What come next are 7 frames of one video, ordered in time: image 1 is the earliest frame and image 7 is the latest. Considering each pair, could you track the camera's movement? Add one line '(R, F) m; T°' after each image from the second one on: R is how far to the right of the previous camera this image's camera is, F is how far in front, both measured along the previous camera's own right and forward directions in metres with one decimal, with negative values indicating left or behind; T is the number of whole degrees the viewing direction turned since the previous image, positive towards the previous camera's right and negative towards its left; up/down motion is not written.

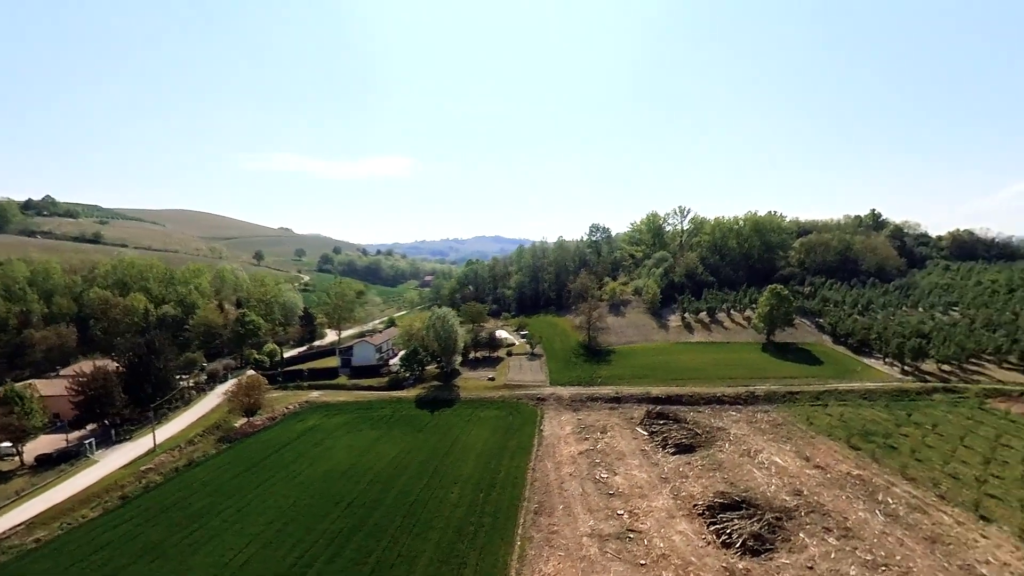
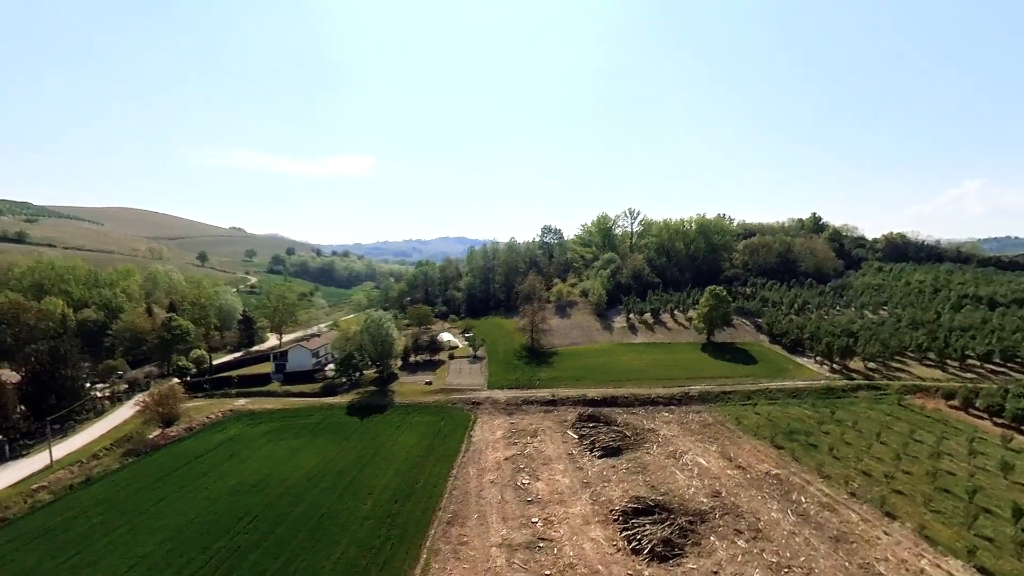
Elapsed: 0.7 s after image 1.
(+2.7, +0.8) m; +4°
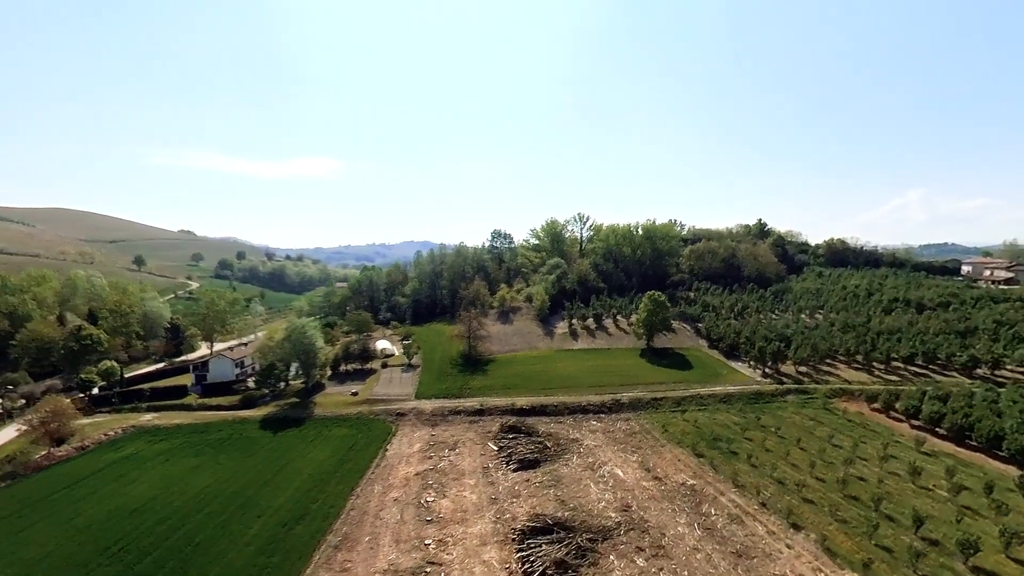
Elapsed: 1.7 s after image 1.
(+3.5, +1.4) m; +3°
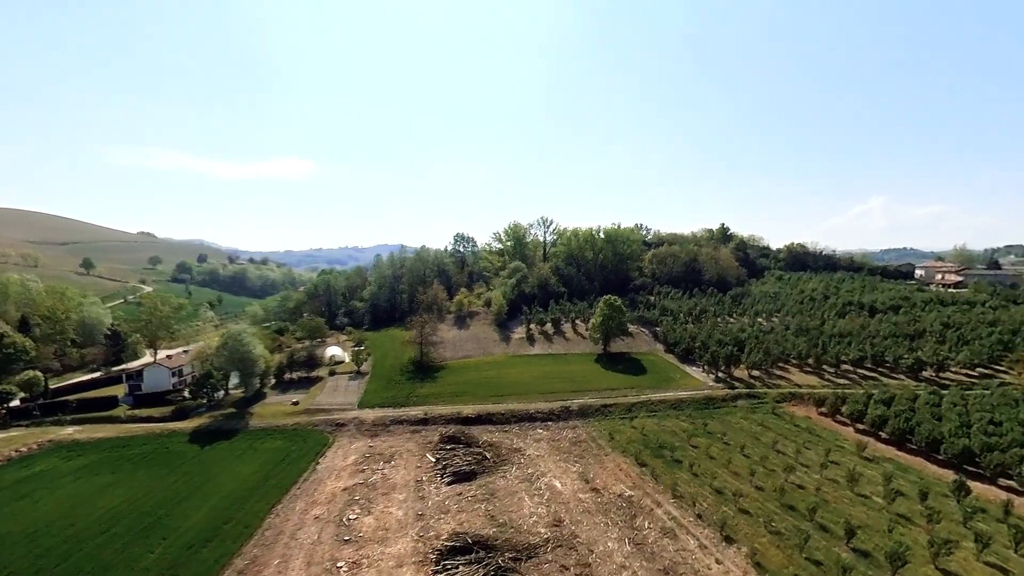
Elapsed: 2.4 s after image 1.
(+2.5, +1.2) m; +2°
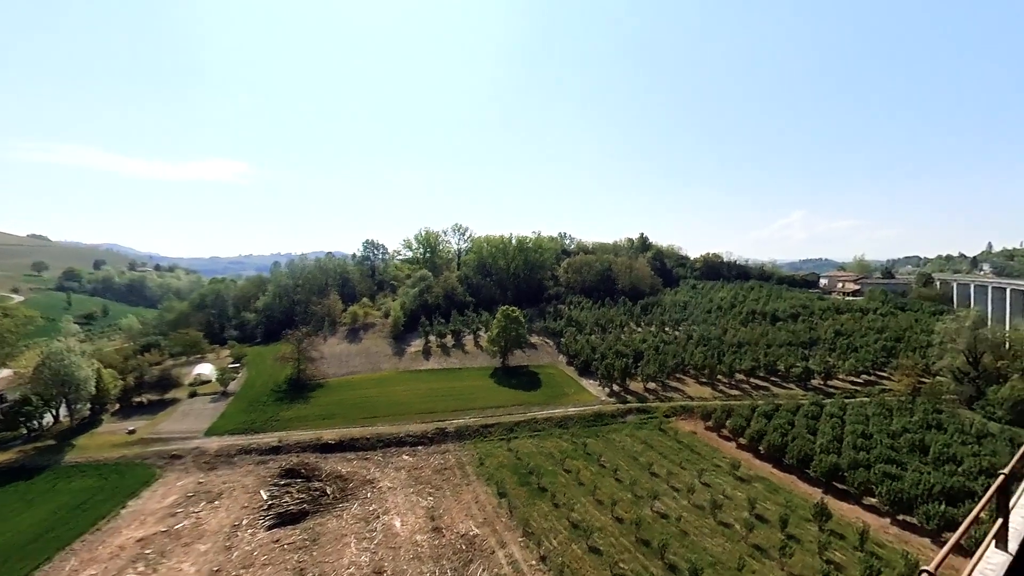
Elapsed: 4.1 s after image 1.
(+5.5, +3.0) m; +6°
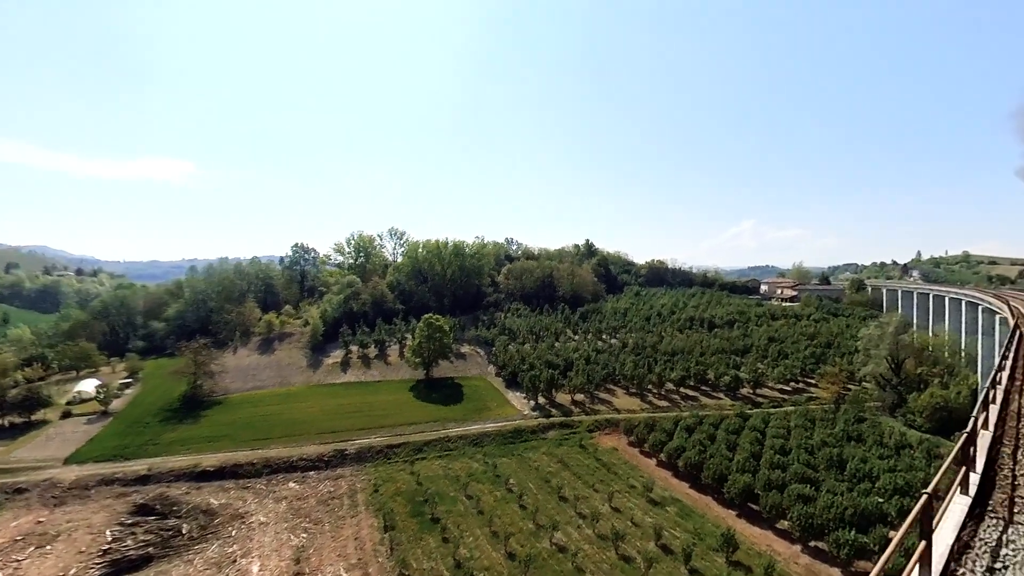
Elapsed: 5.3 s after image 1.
(+3.5, +2.6) m; +4°
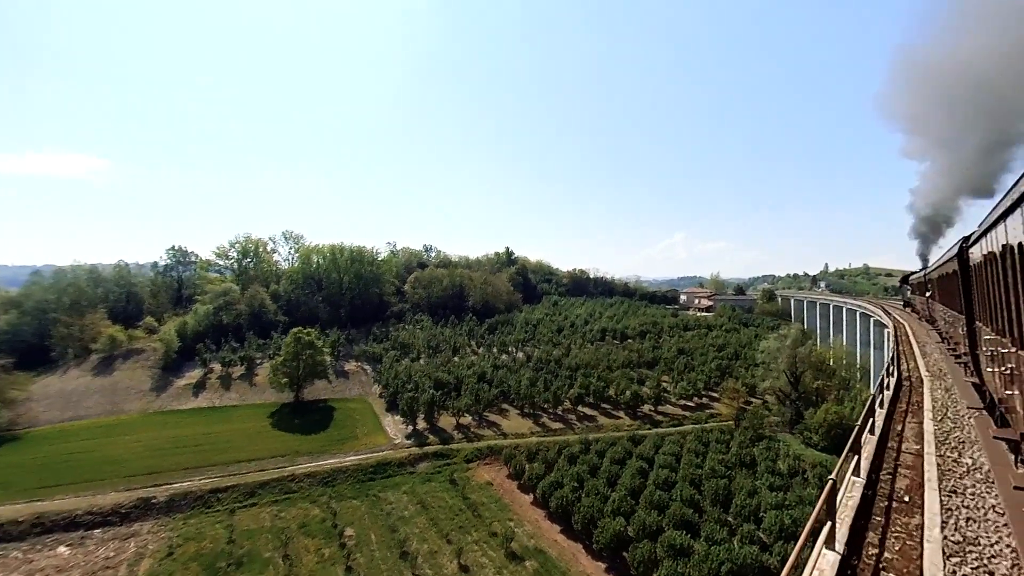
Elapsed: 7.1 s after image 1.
(+4.8, +4.3) m; +6°
